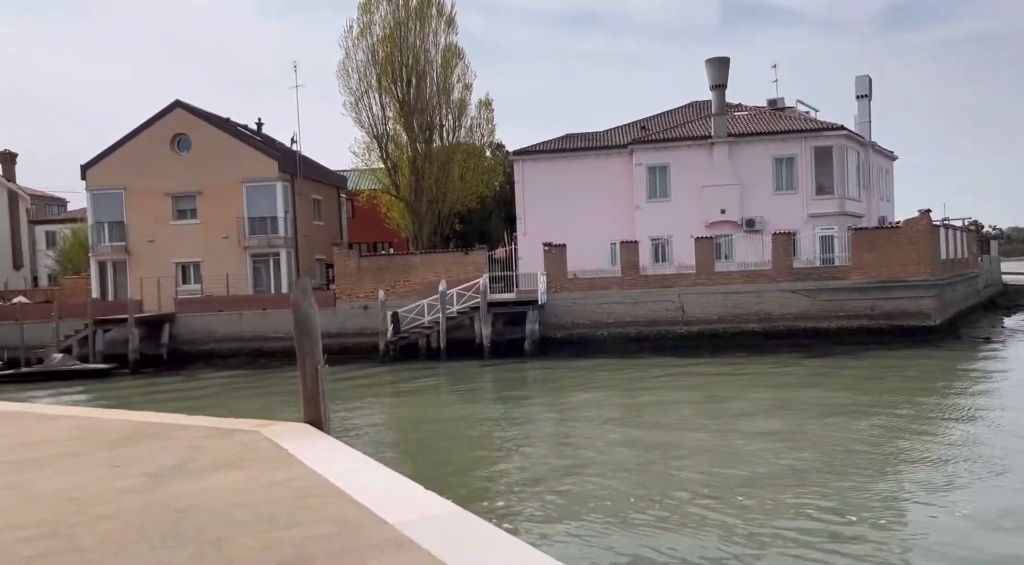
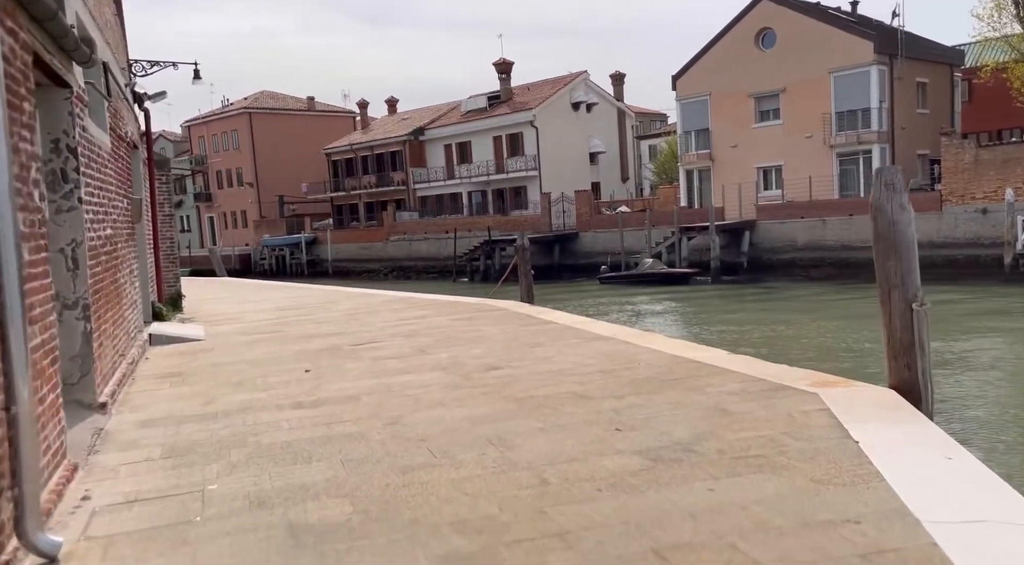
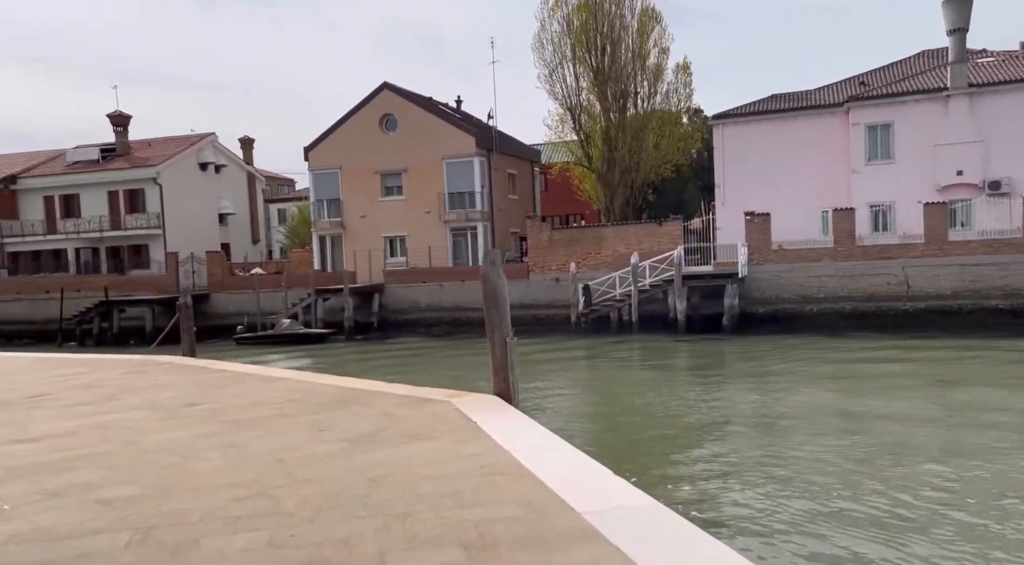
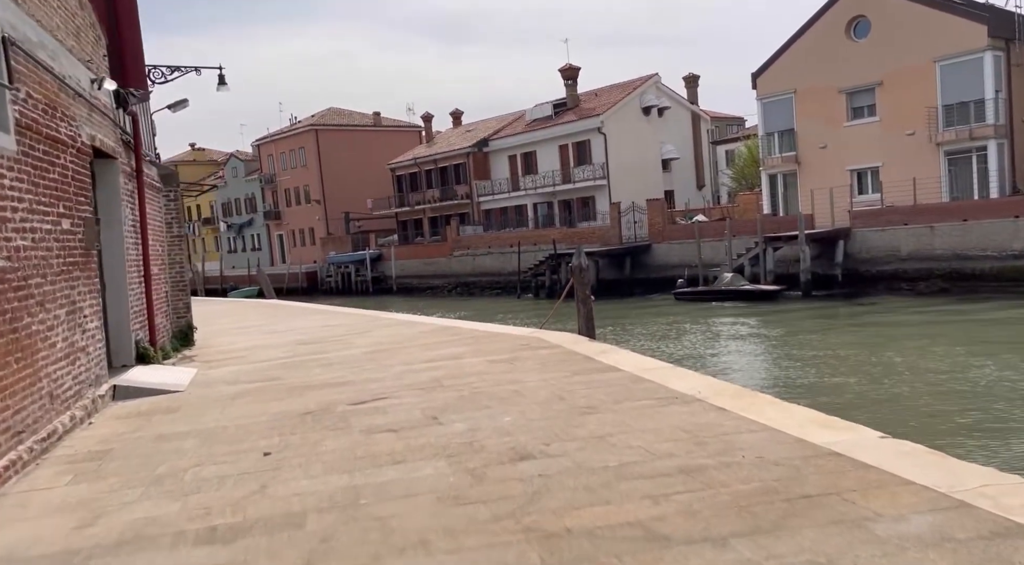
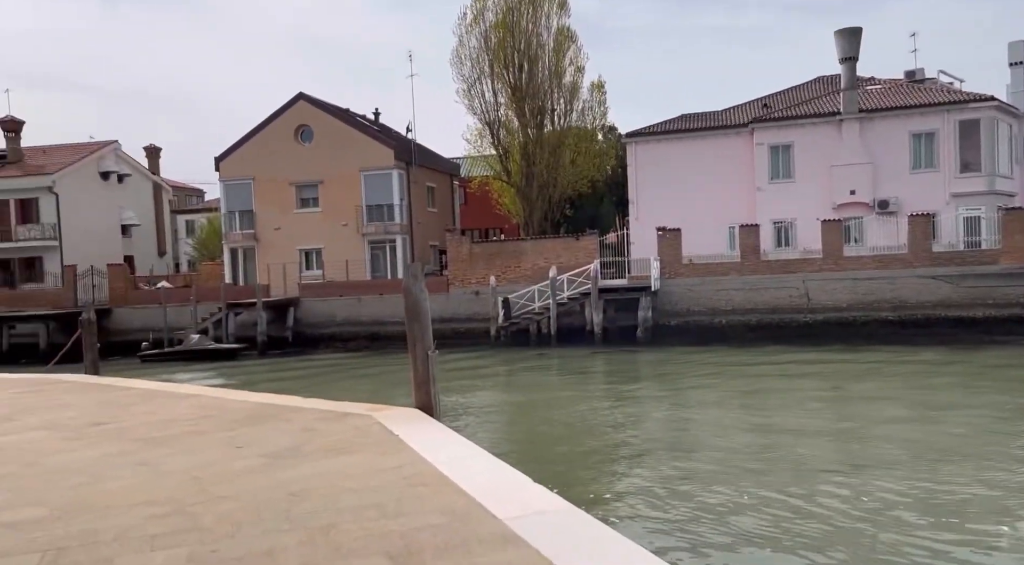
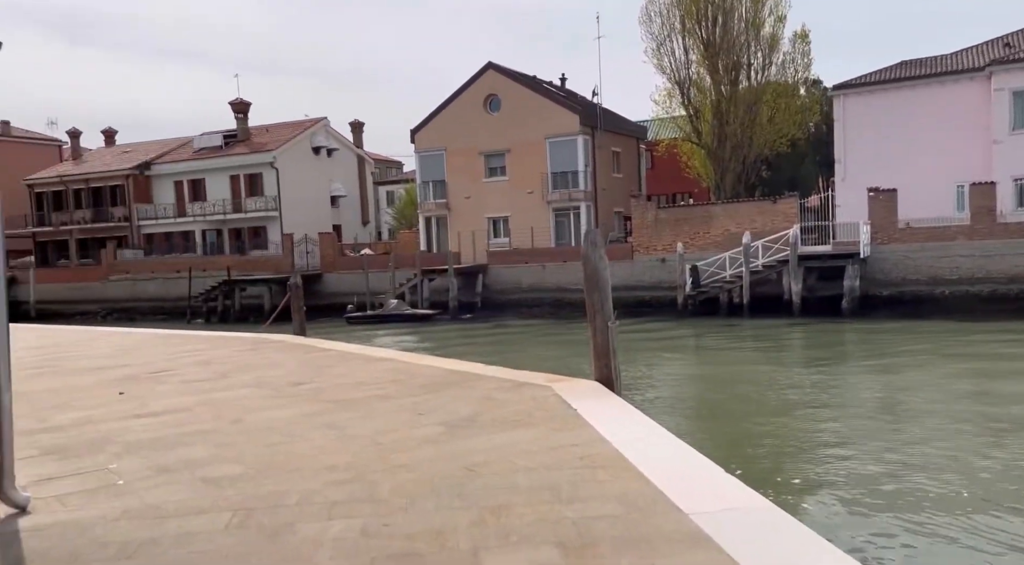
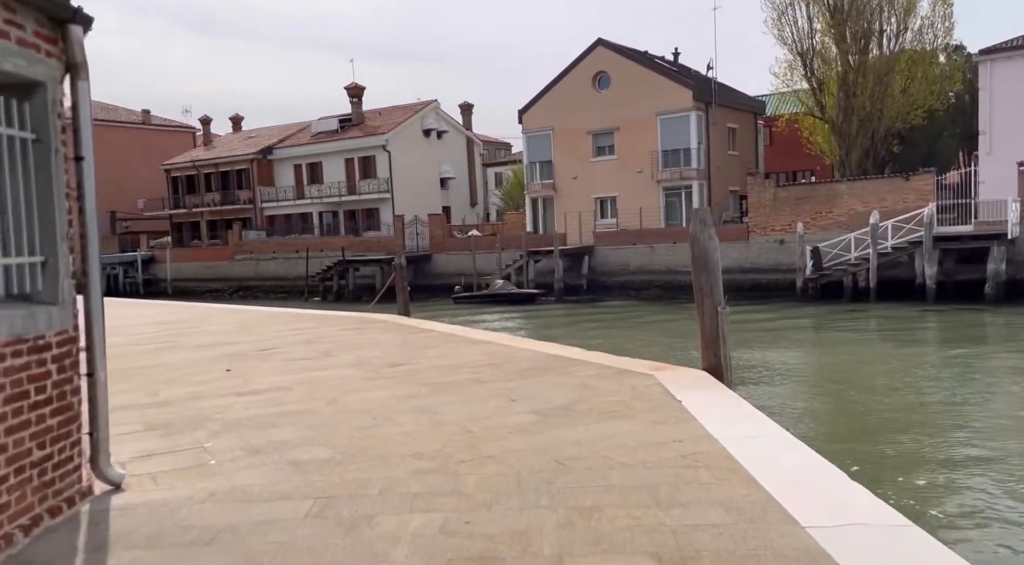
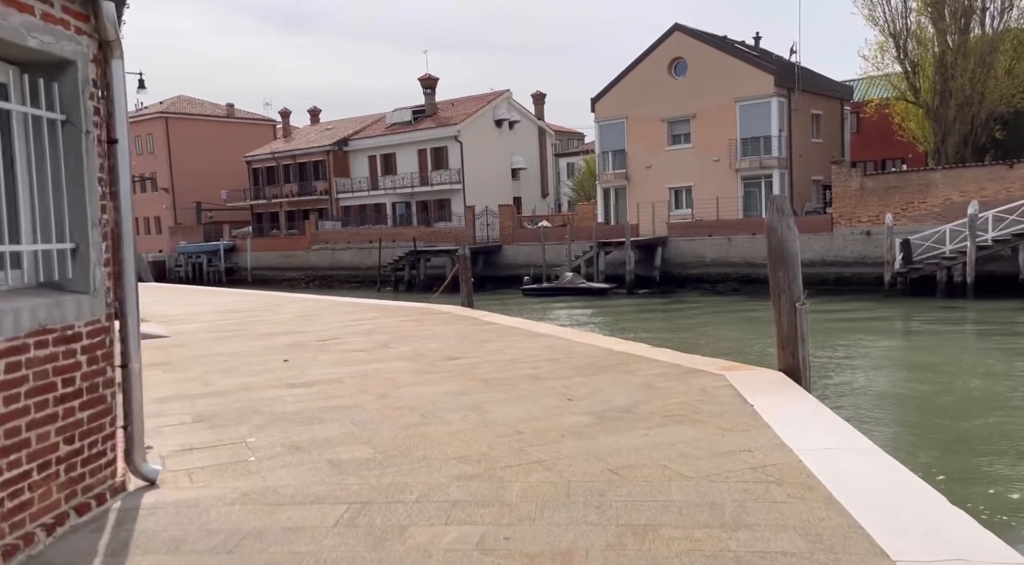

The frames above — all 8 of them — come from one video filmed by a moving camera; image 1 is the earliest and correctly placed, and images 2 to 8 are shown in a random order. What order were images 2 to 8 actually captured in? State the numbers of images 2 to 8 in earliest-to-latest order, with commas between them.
5, 3, 6, 7, 8, 2, 4
